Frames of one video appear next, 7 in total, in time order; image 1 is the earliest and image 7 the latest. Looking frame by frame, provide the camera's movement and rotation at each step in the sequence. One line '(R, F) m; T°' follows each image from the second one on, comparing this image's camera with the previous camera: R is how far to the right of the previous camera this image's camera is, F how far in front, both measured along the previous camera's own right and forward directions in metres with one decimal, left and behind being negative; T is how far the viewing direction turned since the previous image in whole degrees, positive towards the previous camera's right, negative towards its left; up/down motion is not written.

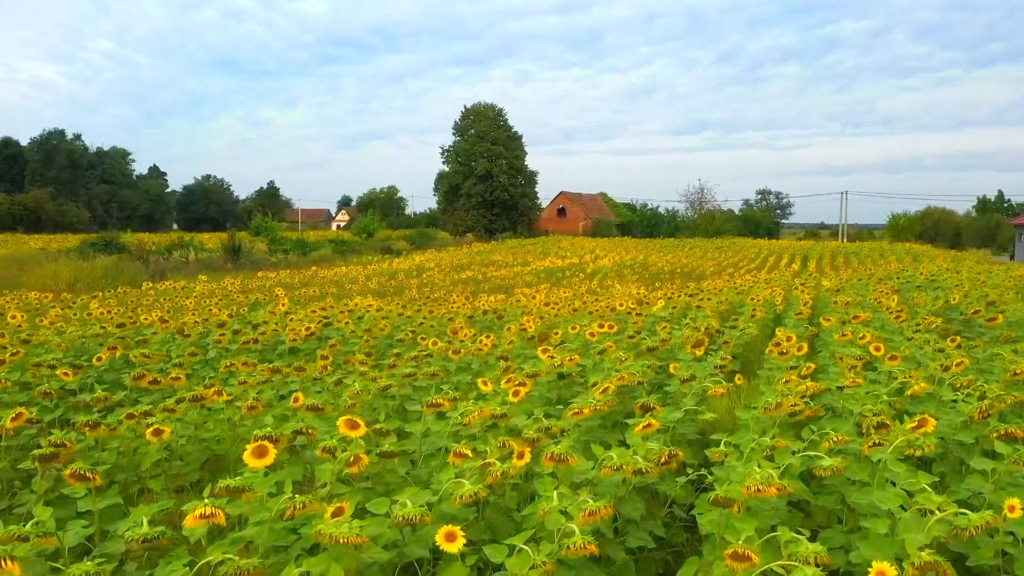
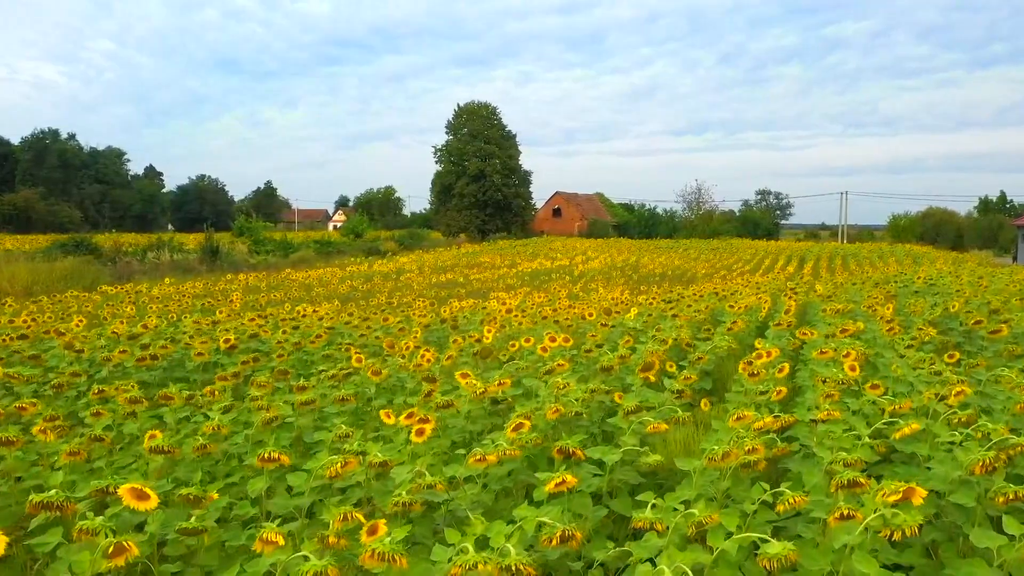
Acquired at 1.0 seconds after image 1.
(+0.5, +0.7) m; 0°
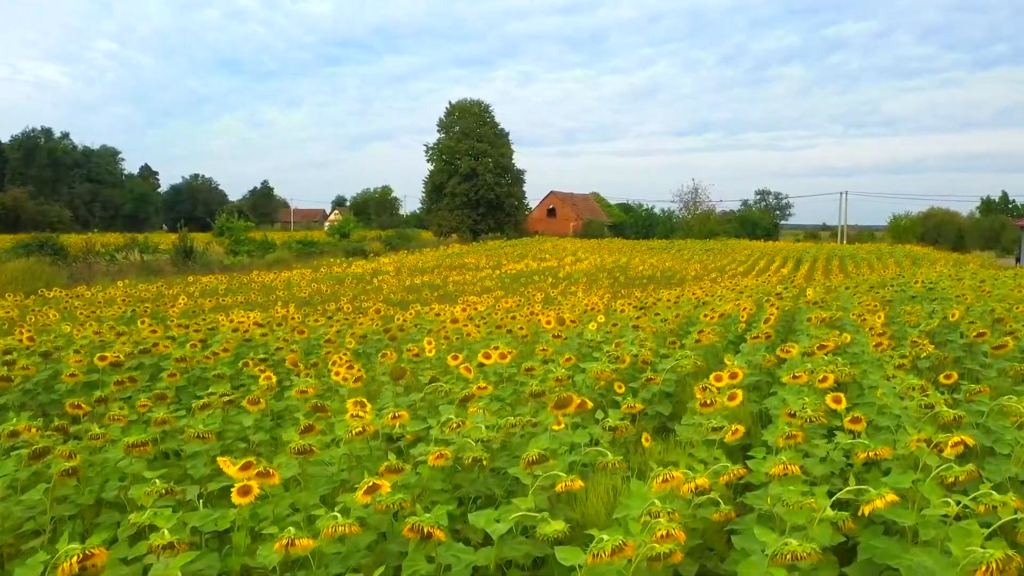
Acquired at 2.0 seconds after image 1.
(+0.6, +0.8) m; 0°
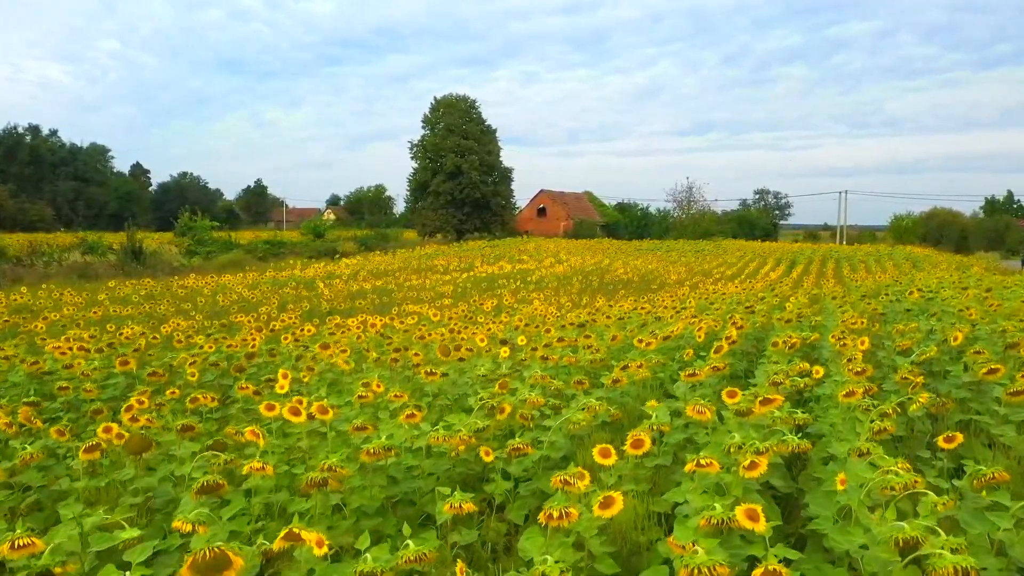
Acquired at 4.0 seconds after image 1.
(+1.0, +1.4) m; 0°
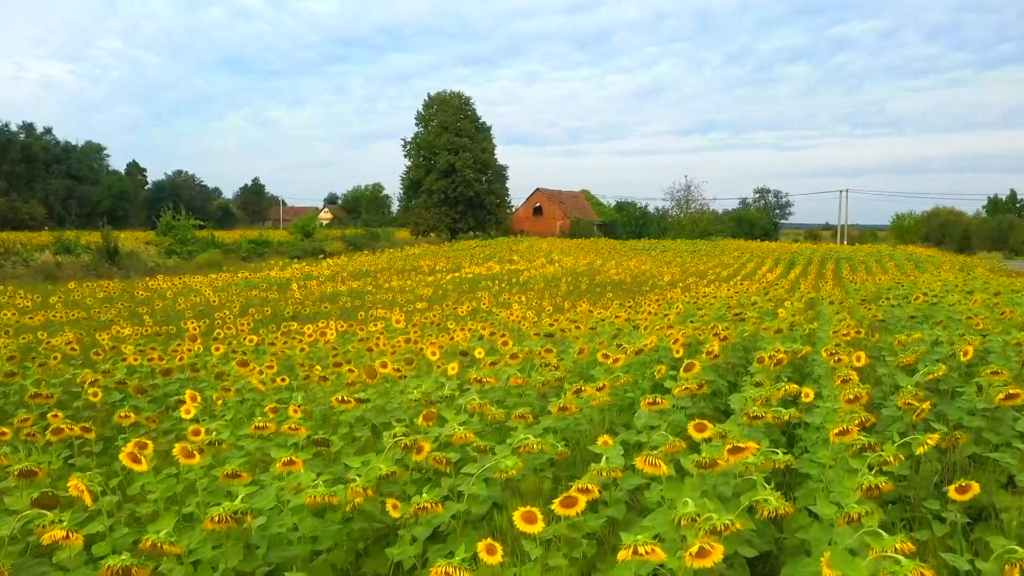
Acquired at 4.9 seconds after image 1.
(+0.4, +0.7) m; 0°
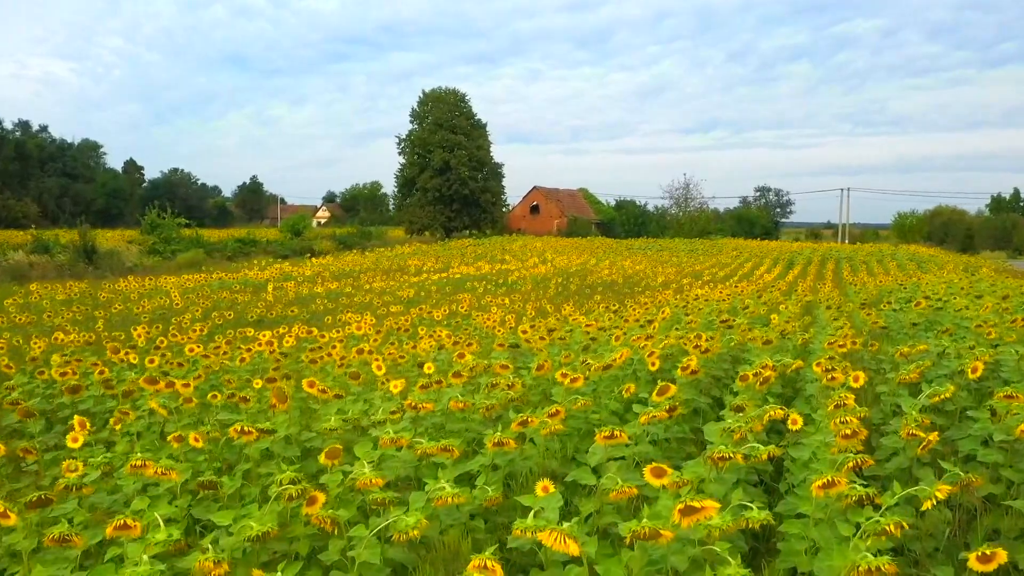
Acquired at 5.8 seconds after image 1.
(+0.4, +0.6) m; 0°
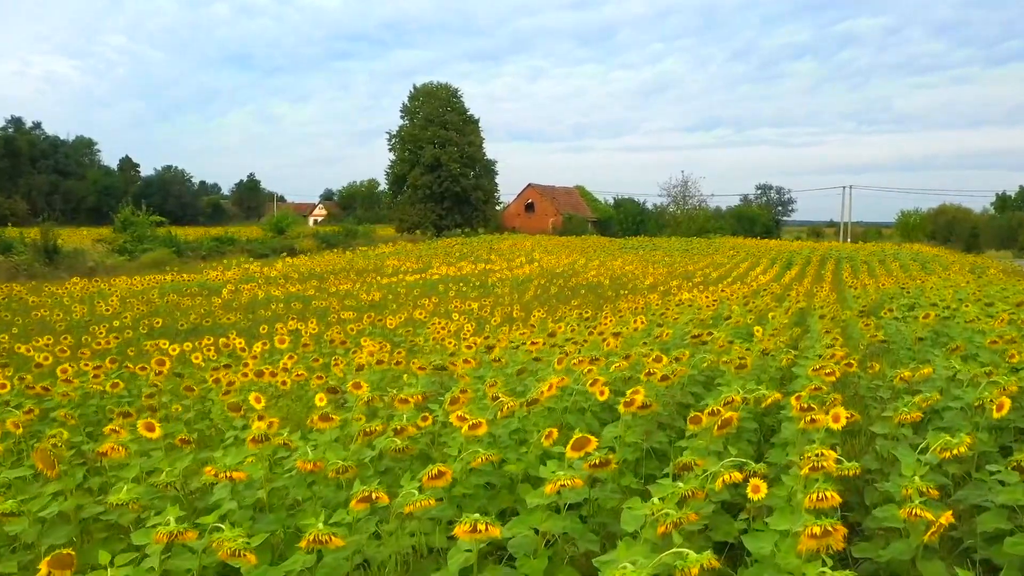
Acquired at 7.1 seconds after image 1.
(+0.6, +0.9) m; 0°
